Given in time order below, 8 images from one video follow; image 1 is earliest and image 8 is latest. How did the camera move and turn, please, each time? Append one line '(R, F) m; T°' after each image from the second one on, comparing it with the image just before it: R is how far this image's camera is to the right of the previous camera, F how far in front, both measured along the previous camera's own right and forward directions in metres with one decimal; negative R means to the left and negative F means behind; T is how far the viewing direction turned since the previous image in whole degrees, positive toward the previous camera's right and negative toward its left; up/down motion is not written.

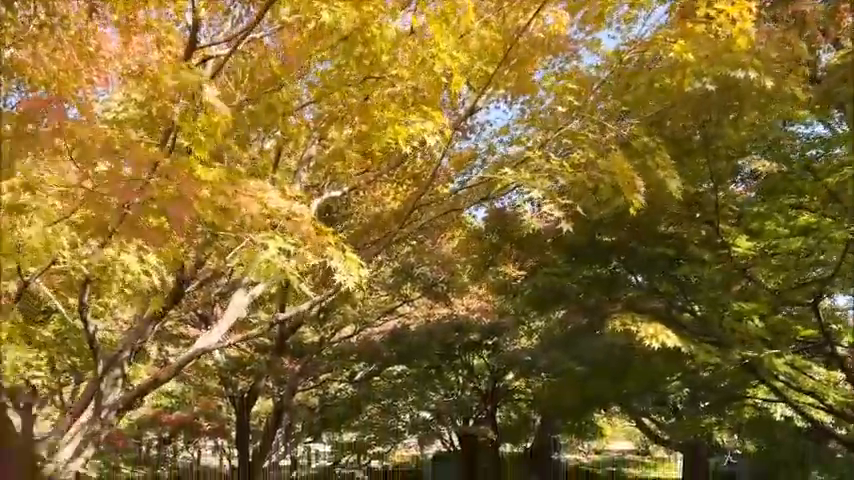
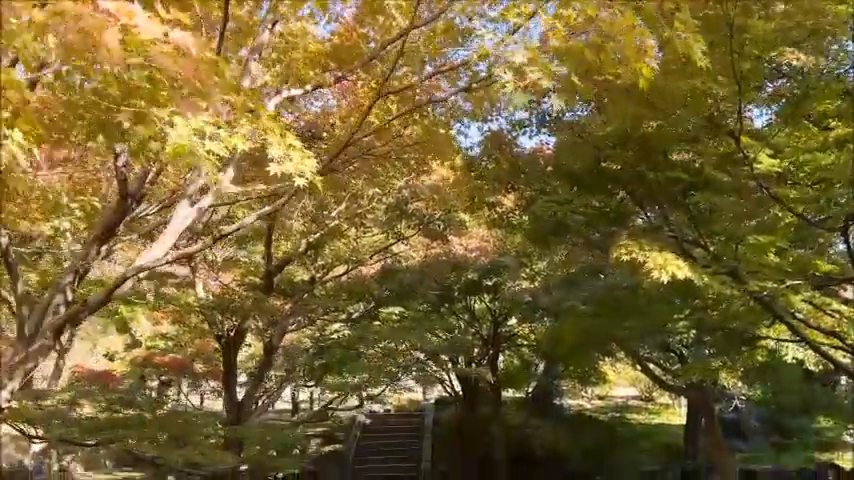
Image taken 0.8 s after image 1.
(+0.2, +0.6) m; -1°
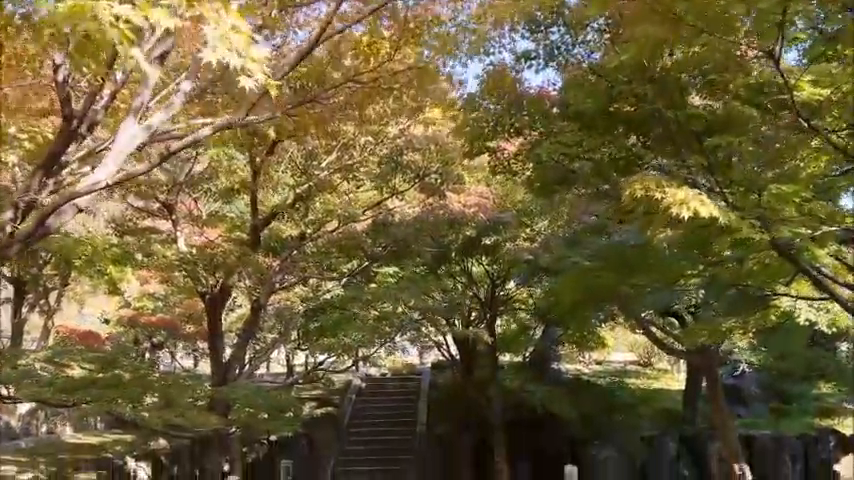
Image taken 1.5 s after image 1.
(0.0, +0.5) m; 0°
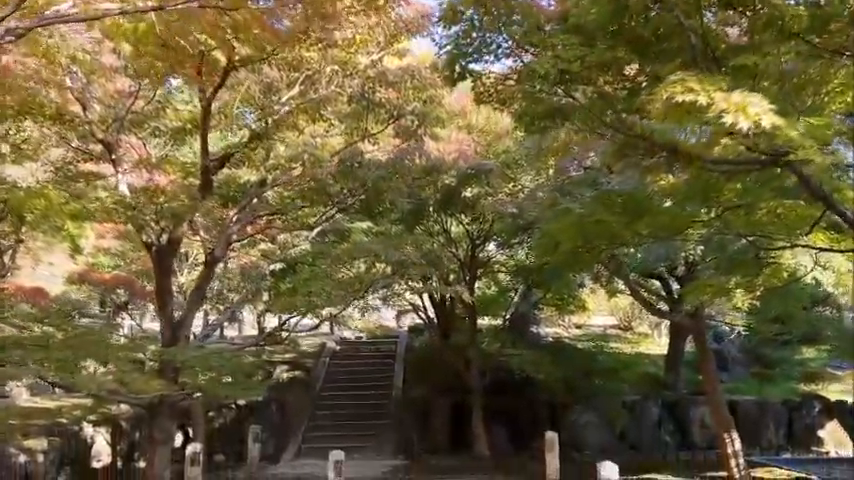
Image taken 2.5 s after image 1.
(+0.1, +0.9) m; +2°
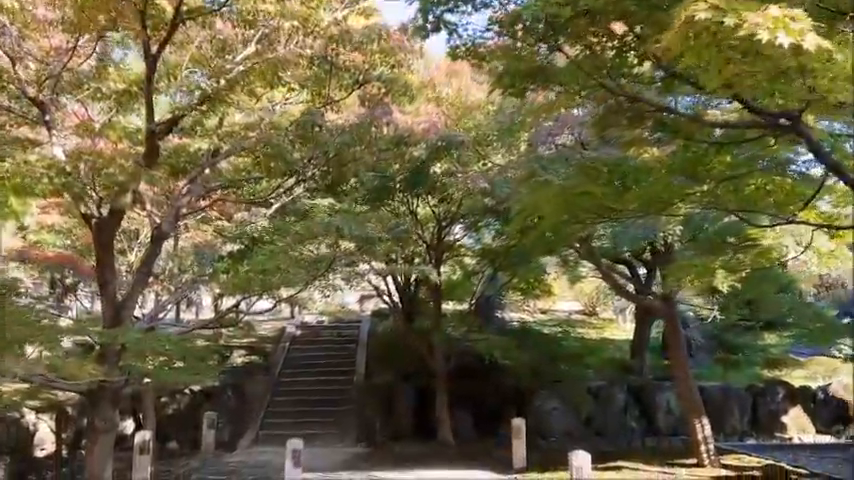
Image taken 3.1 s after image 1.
(0.0, +0.6) m; +3°
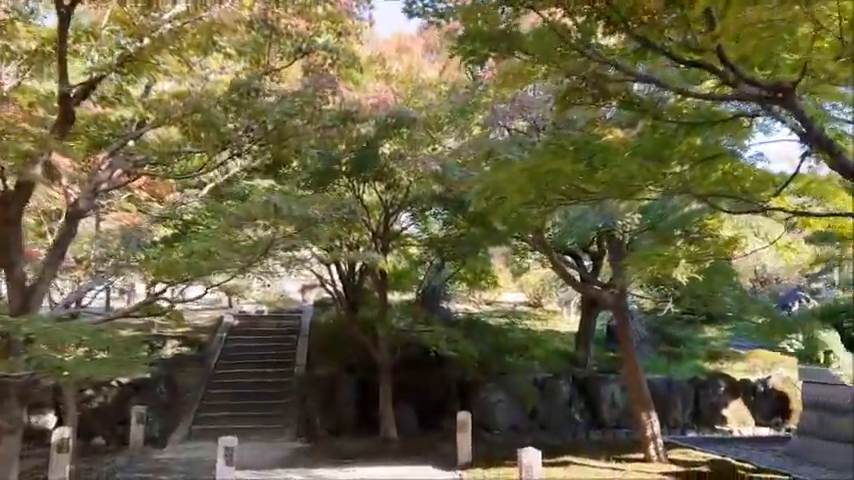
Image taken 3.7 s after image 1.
(0.0, +0.6) m; +4°
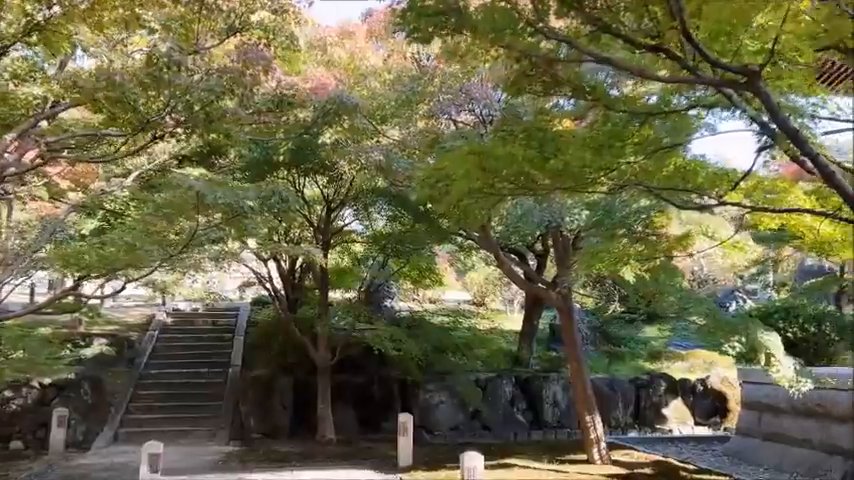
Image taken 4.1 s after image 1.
(0.0, +0.4) m; +4°
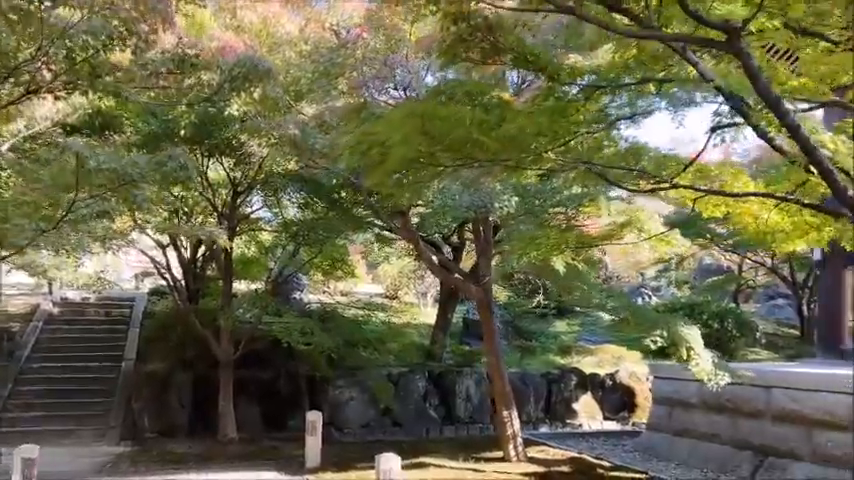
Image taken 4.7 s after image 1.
(-0.1, +0.6) m; +7°
